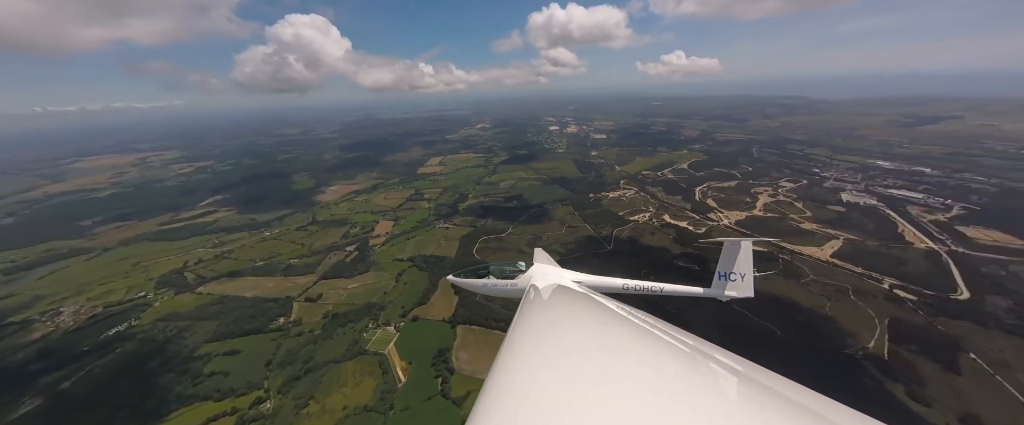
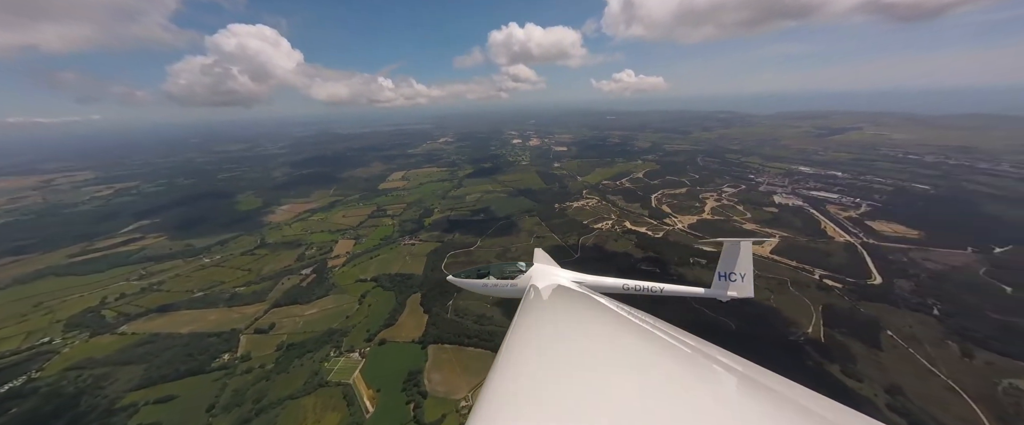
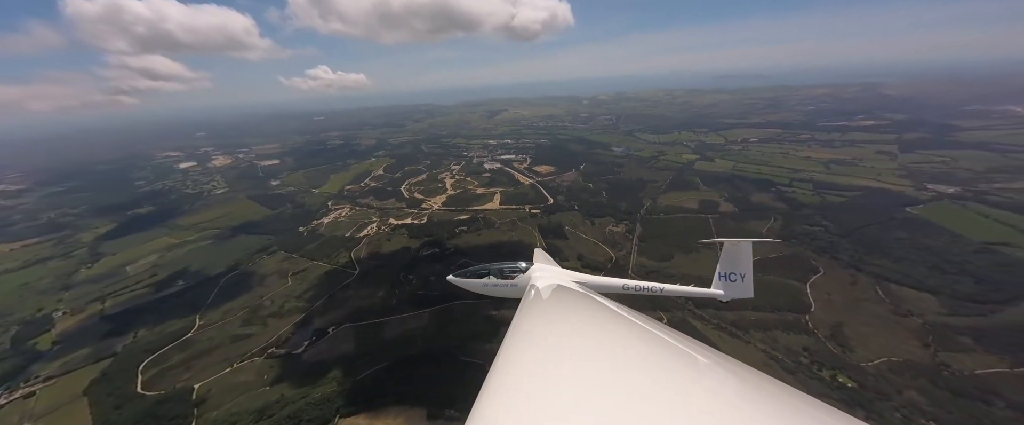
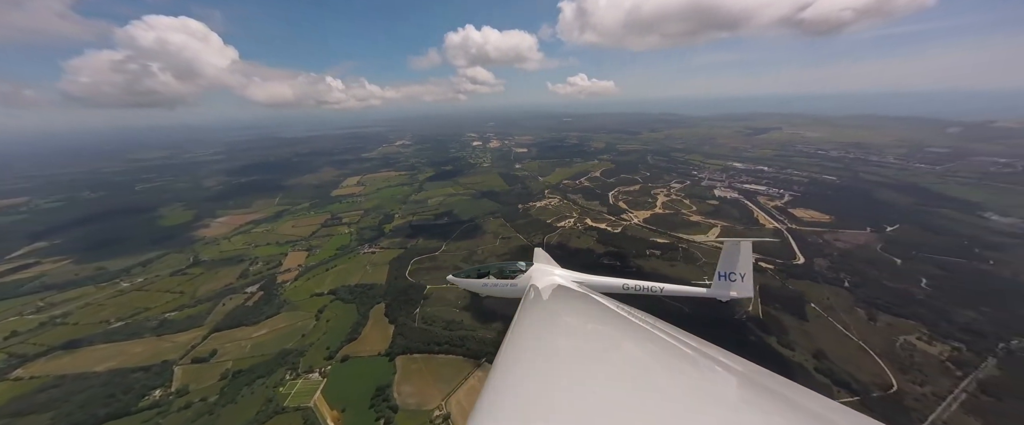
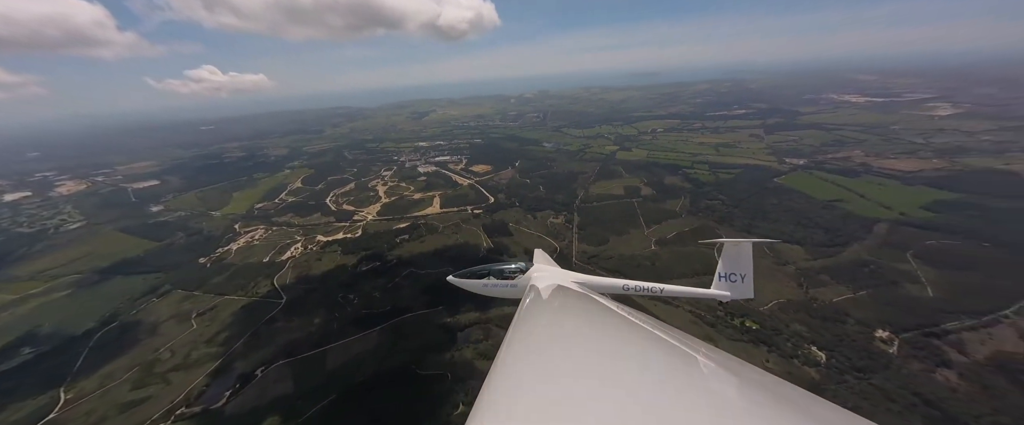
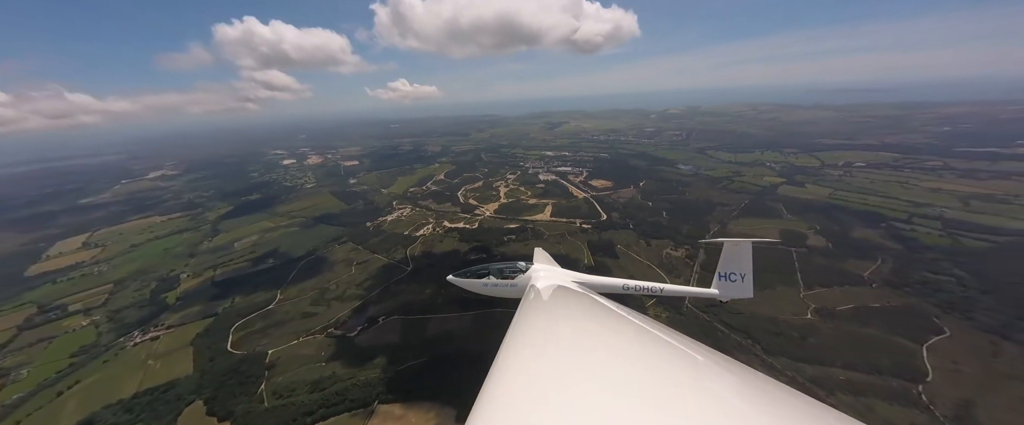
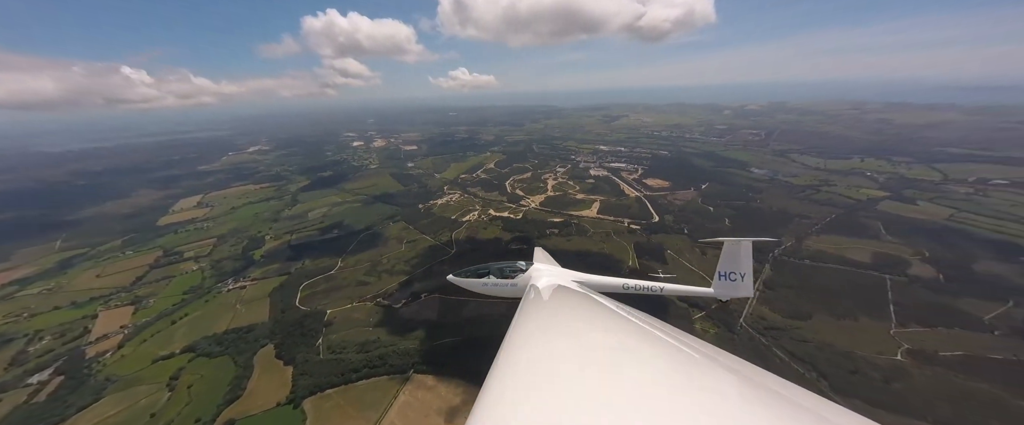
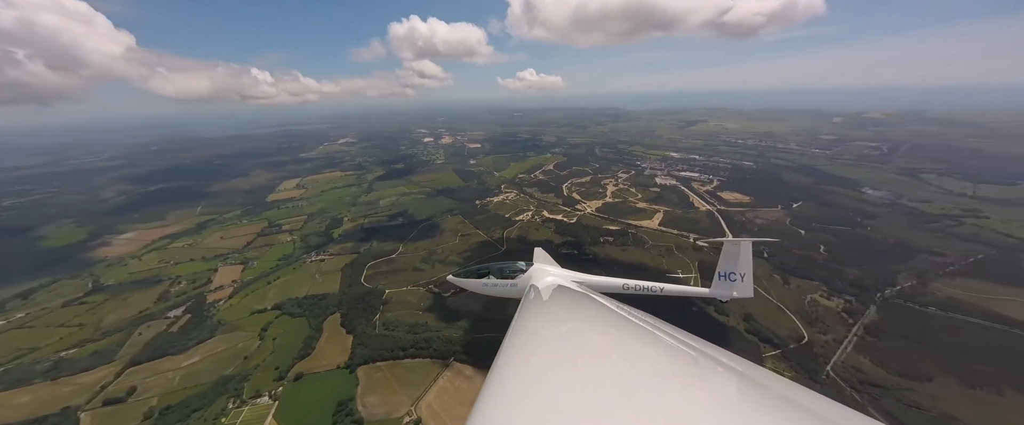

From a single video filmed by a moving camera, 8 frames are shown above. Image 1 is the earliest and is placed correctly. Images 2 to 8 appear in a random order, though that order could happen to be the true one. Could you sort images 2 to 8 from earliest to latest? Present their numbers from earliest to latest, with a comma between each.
2, 4, 8, 7, 6, 3, 5
